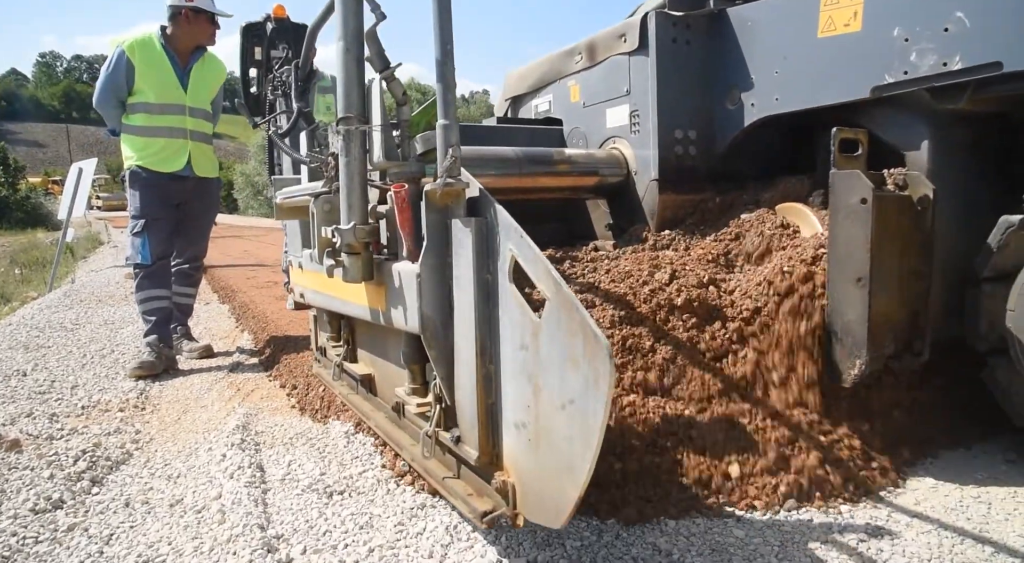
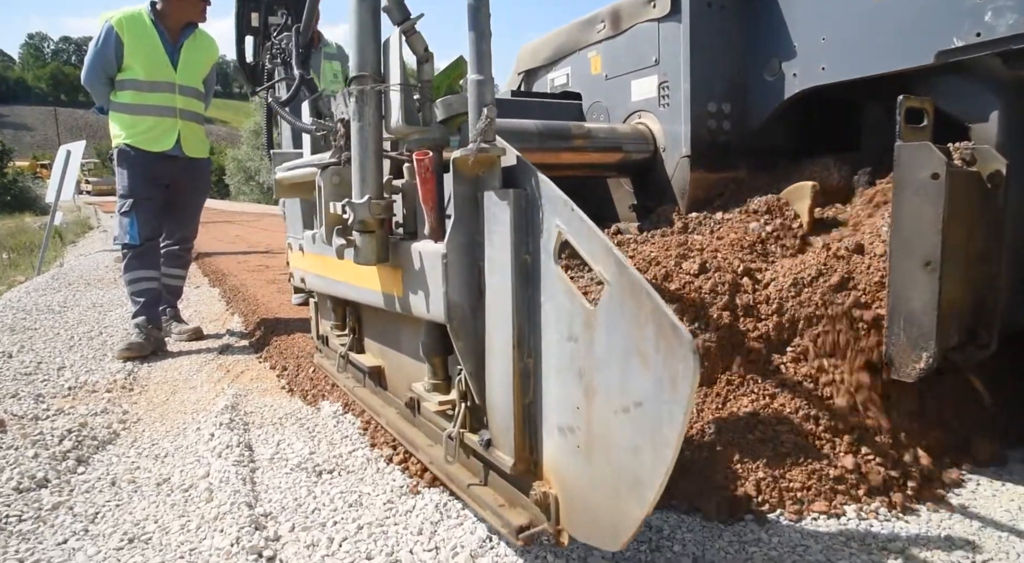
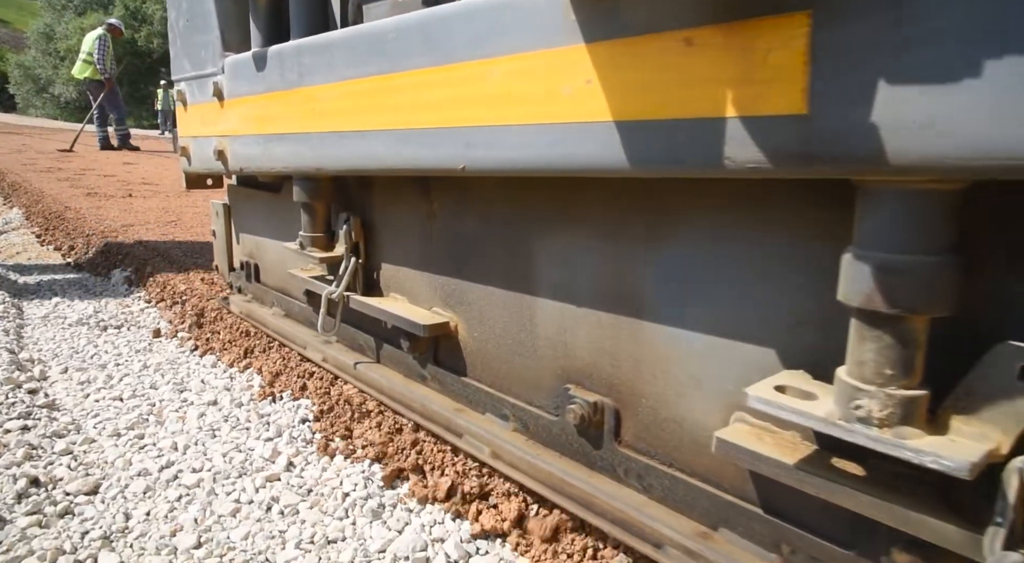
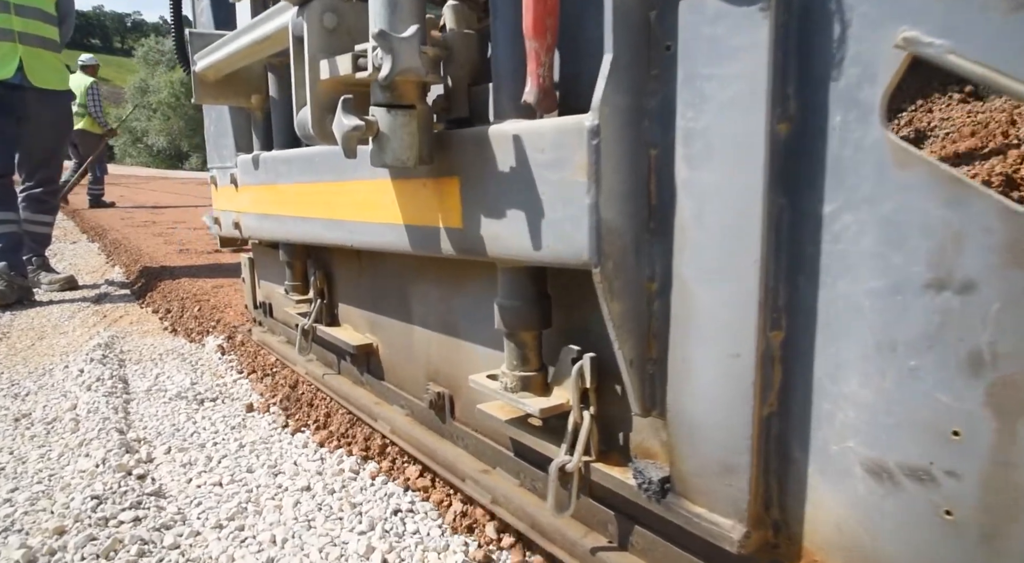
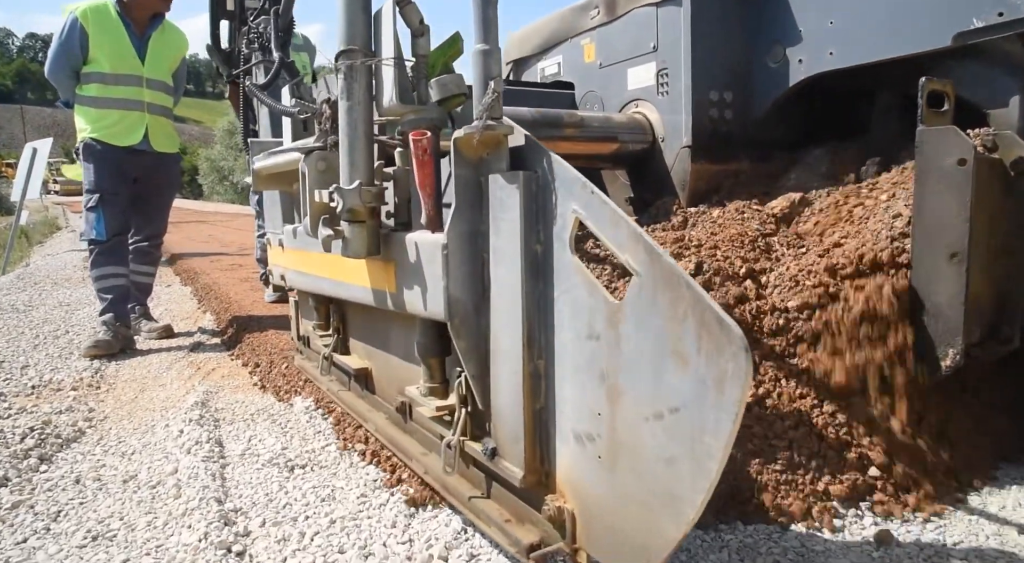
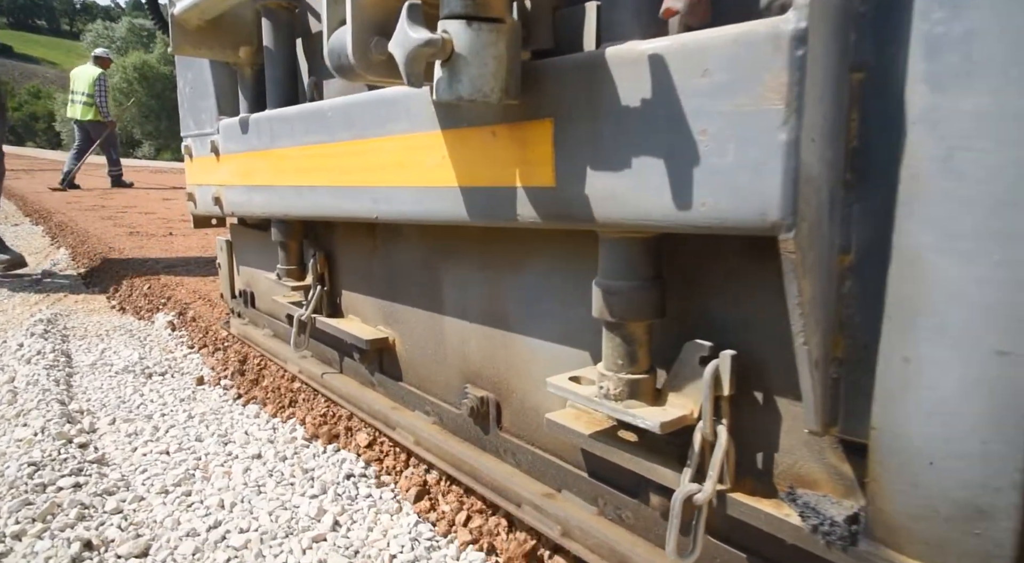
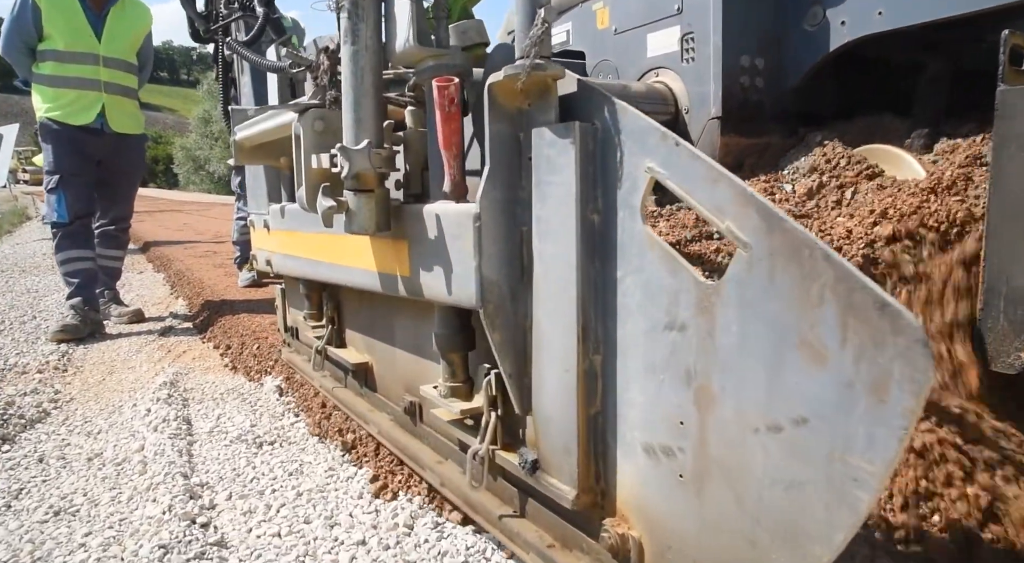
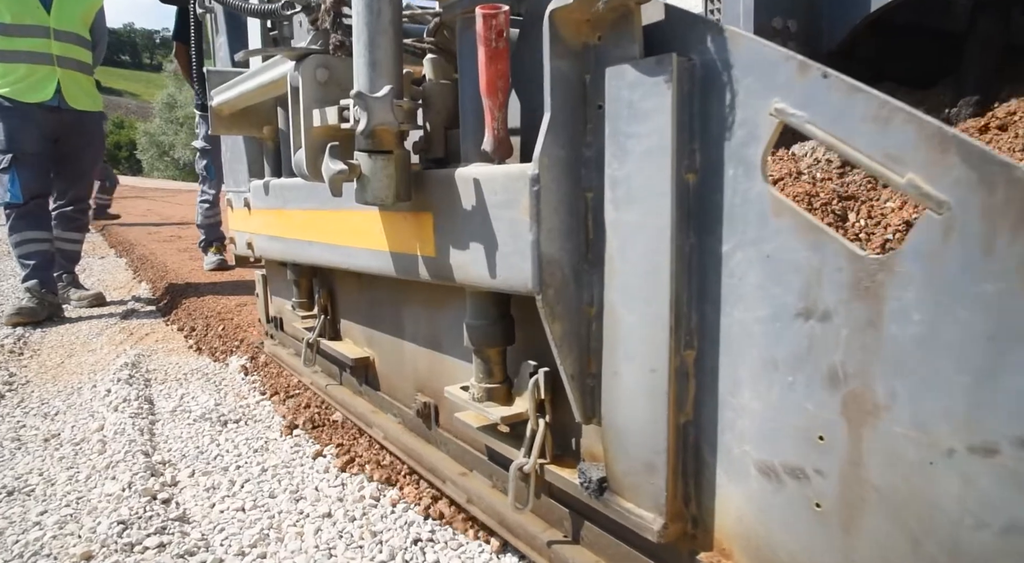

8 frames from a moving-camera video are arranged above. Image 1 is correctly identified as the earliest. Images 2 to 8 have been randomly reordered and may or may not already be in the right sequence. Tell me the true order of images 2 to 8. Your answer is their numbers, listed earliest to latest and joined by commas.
2, 5, 7, 8, 4, 6, 3
